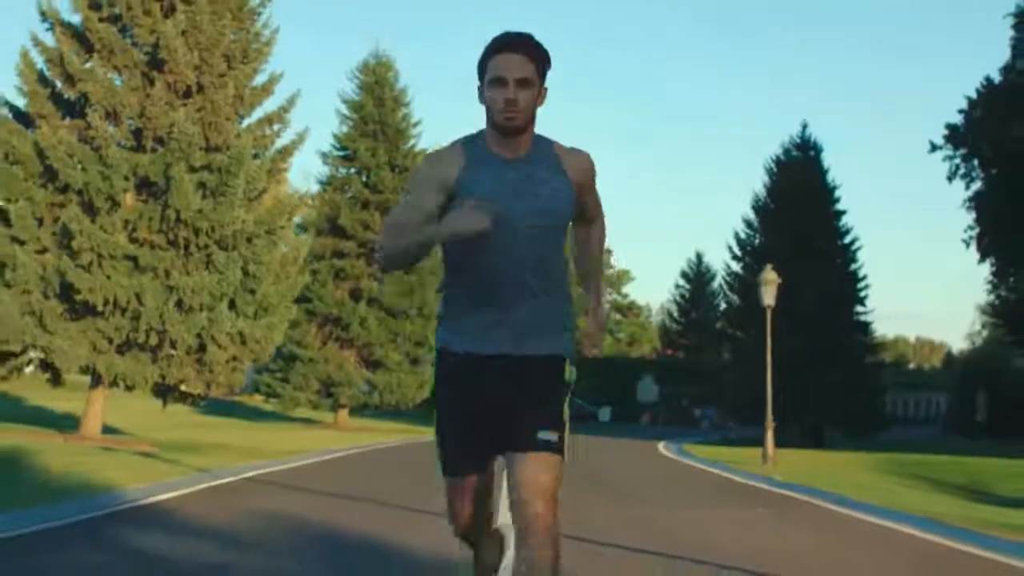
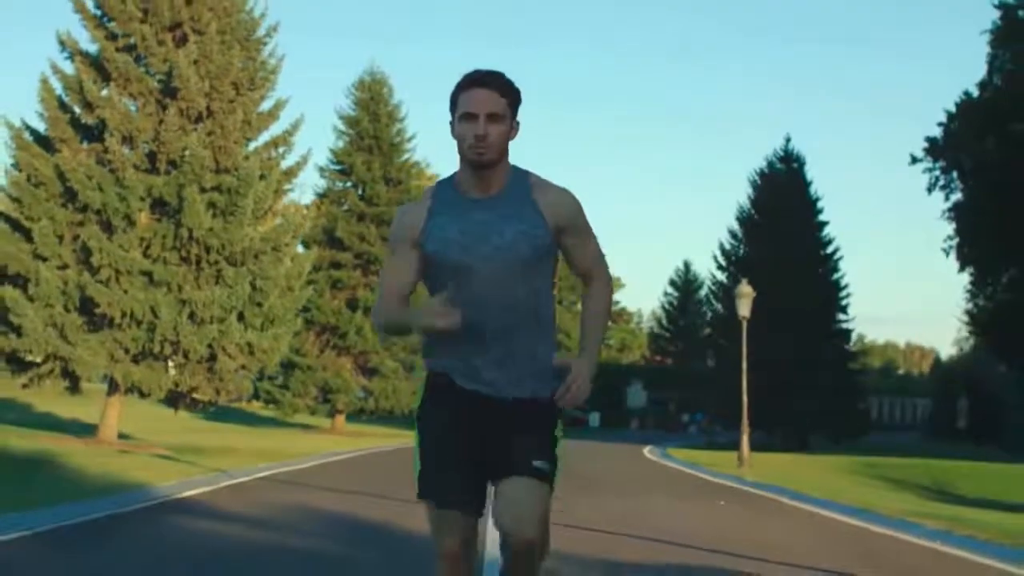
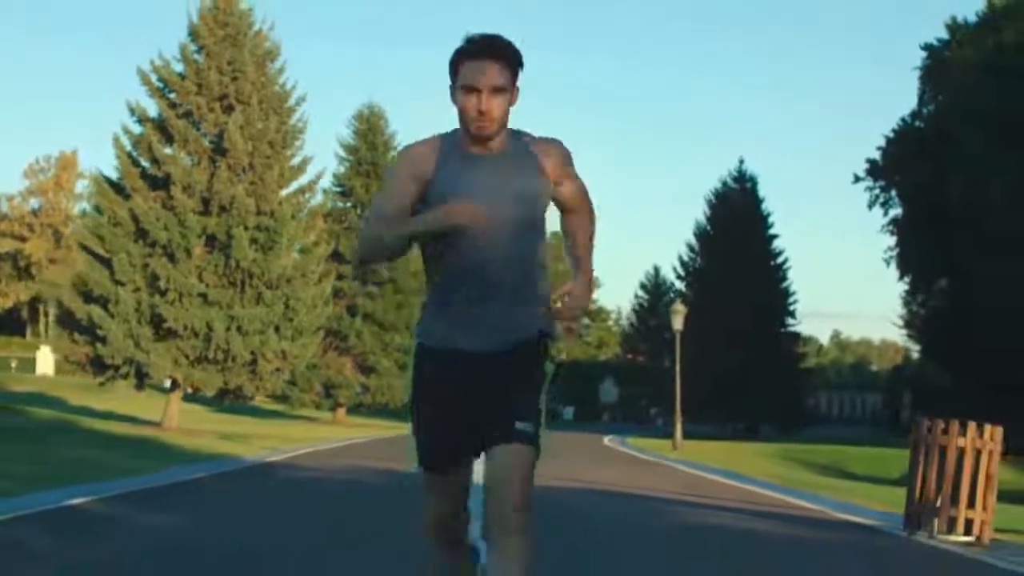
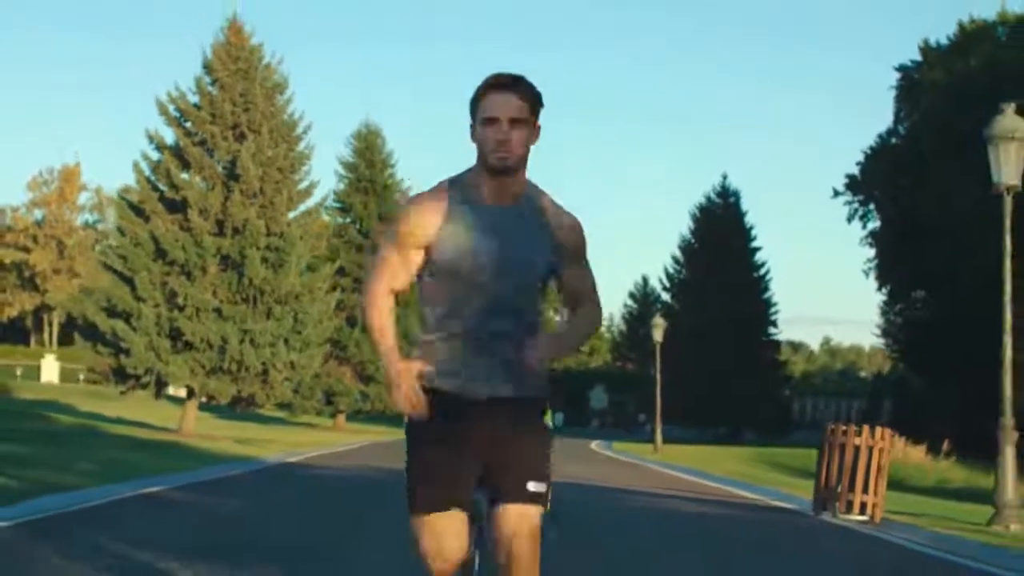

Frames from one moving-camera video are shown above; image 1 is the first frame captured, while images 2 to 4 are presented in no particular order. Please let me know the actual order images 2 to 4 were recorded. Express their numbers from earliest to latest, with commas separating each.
2, 3, 4
